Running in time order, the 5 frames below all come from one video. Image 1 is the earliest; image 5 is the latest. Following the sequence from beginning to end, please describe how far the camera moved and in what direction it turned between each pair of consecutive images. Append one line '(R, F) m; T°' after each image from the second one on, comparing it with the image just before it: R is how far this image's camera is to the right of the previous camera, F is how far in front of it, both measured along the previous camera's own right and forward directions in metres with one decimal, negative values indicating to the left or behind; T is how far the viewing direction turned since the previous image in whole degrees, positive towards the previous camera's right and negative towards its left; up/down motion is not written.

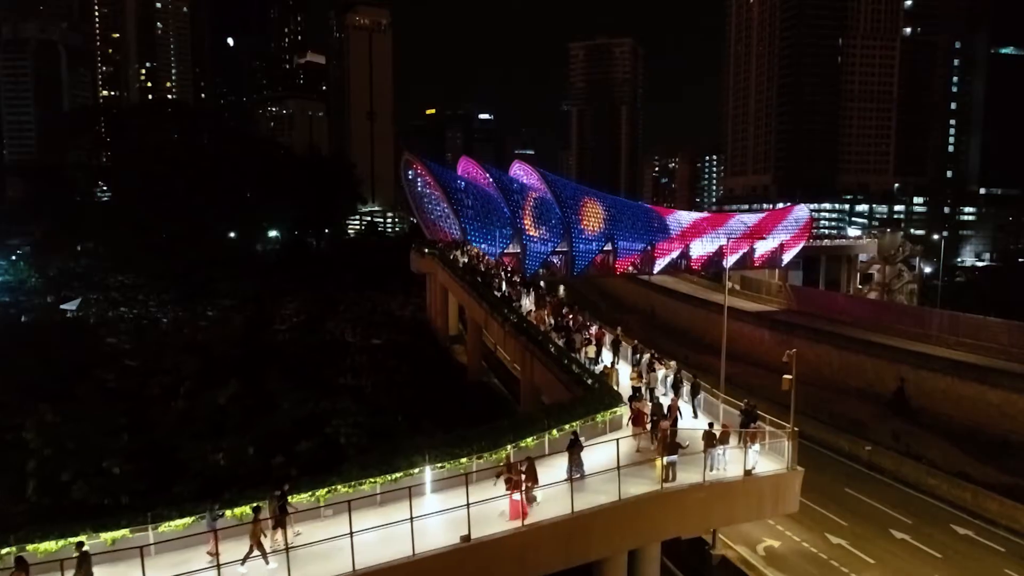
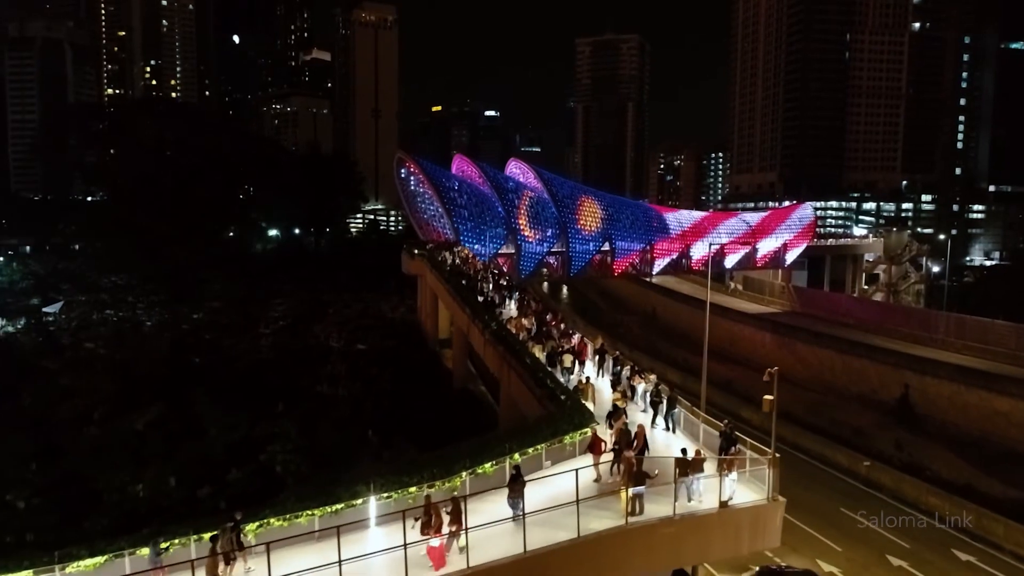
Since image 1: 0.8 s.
(+0.6, +0.9) m; -1°
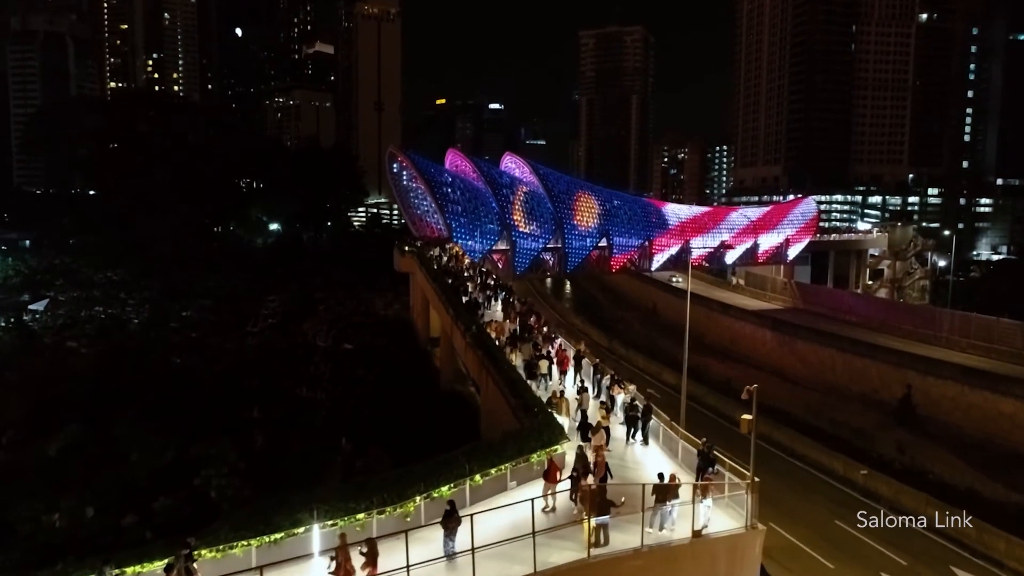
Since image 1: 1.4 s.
(+0.5, +0.7) m; 0°
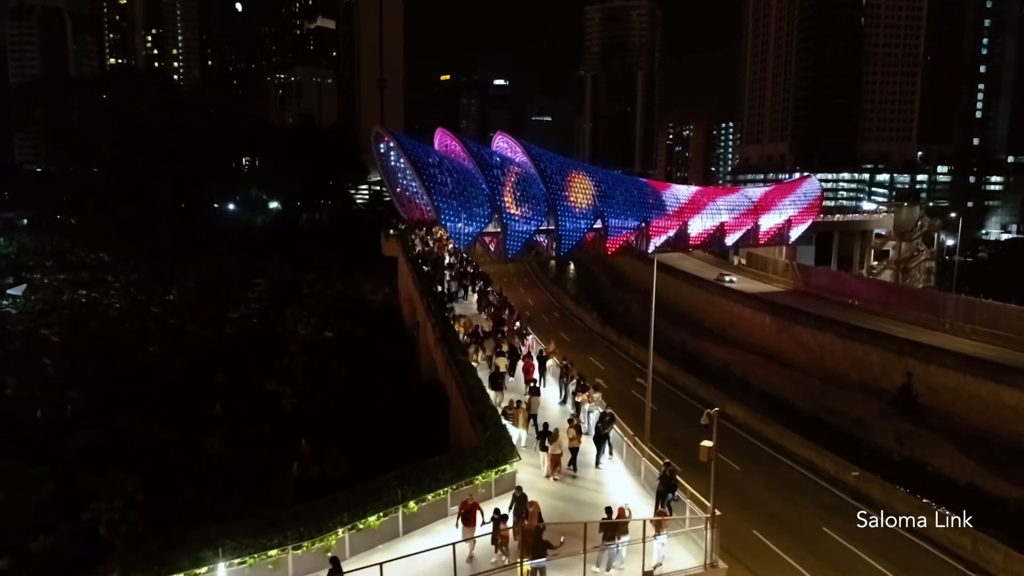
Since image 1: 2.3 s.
(+0.8, +1.0) m; -1°
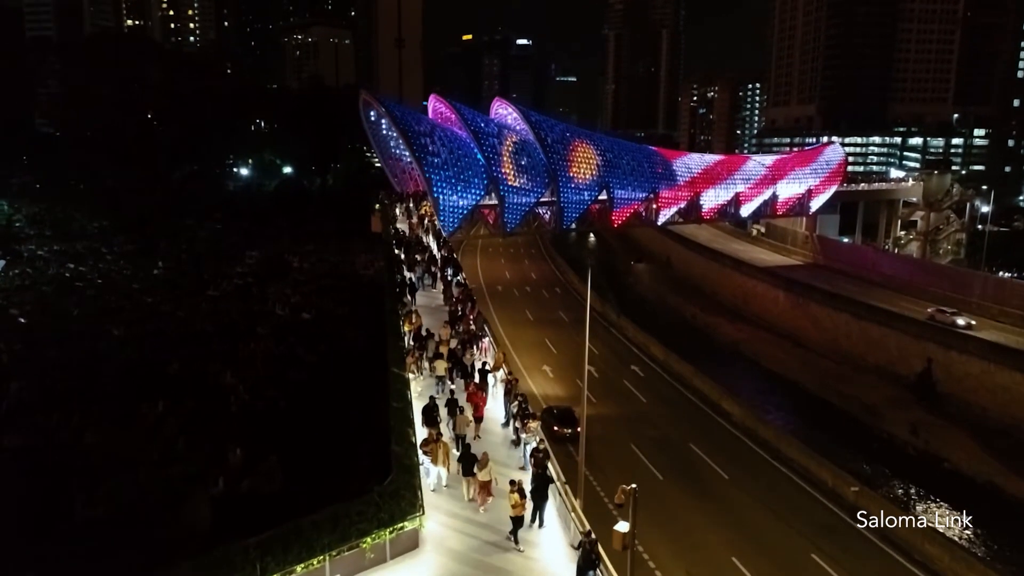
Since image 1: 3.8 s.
(+1.2, +1.7) m; -2°
